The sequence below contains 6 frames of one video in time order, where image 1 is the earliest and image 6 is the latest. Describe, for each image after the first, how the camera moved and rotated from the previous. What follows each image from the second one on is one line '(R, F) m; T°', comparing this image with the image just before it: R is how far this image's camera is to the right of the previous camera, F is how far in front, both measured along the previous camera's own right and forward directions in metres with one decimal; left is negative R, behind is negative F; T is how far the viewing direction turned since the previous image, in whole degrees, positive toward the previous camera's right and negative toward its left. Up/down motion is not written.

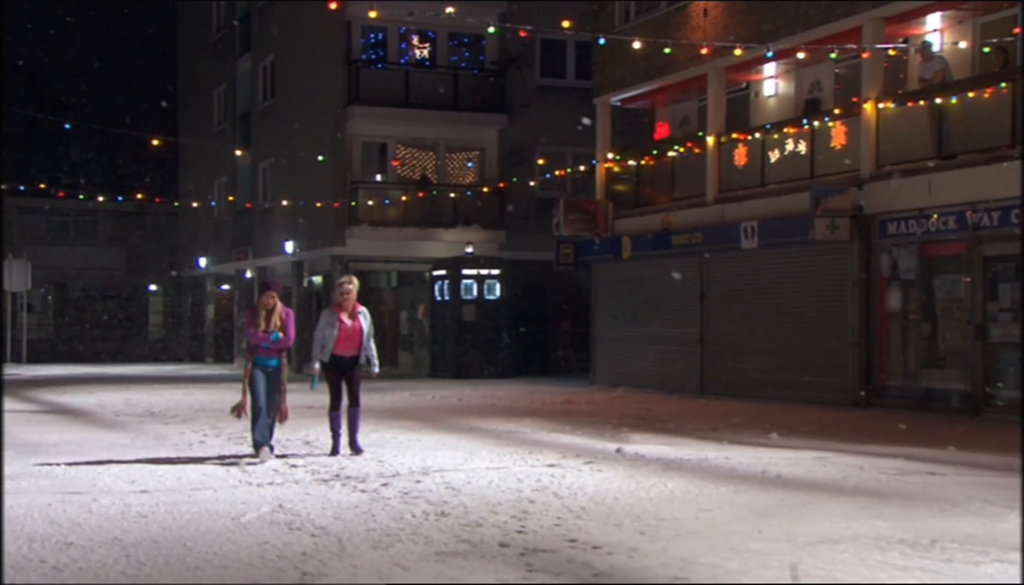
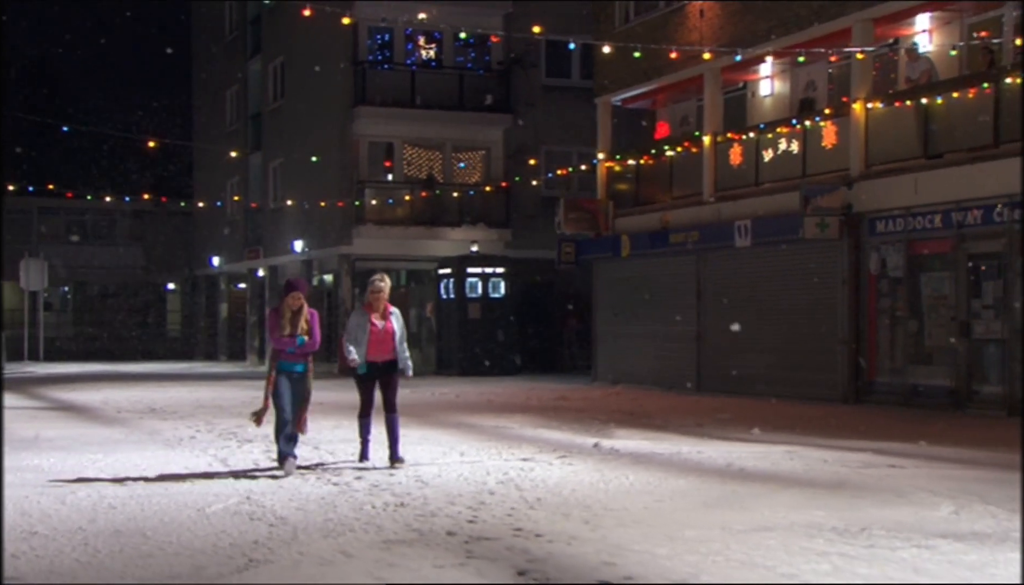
(+0.4, -0.3) m; -1°
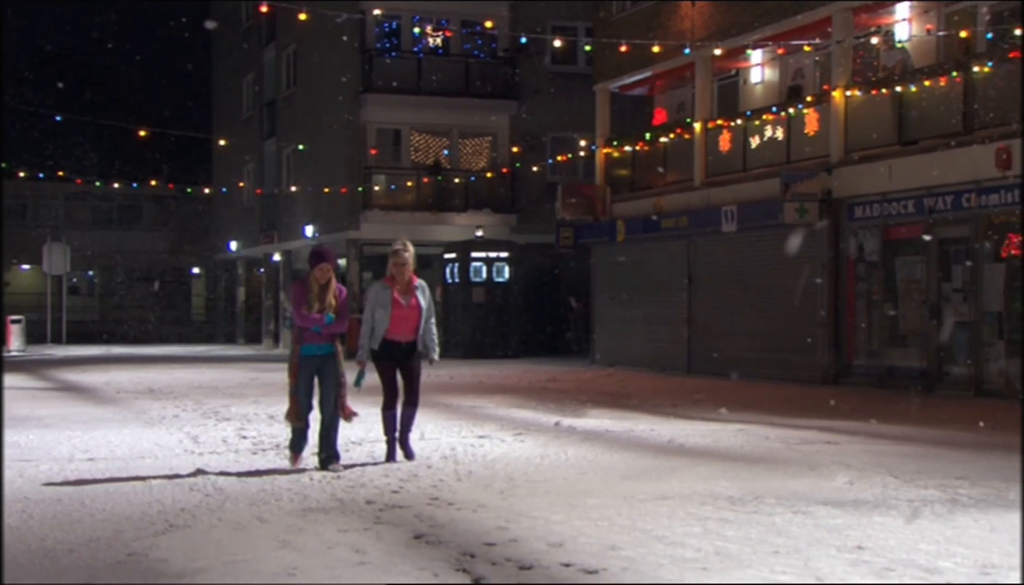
(+0.7, -0.5) m; -1°
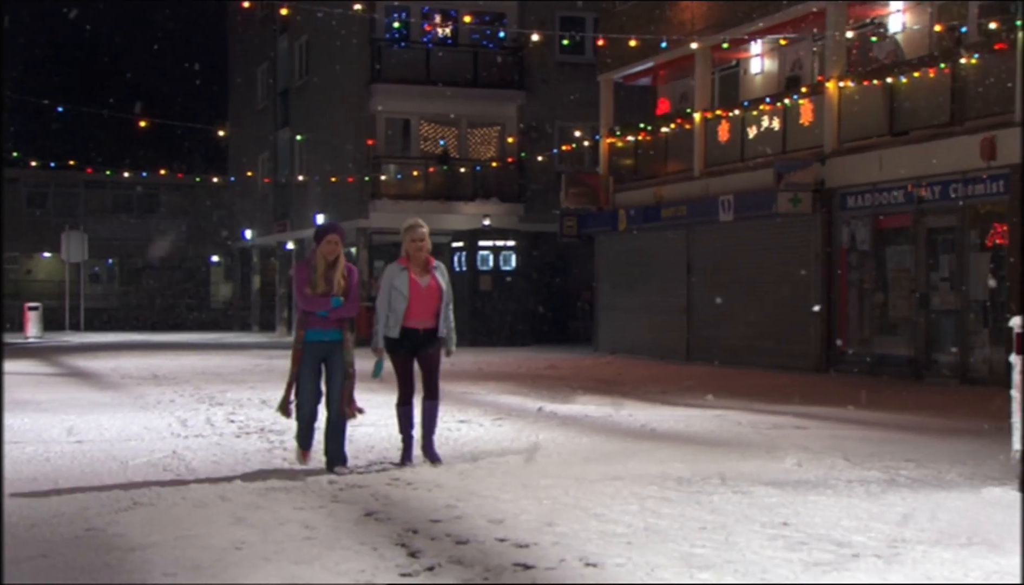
(+0.4, -0.3) m; -1°
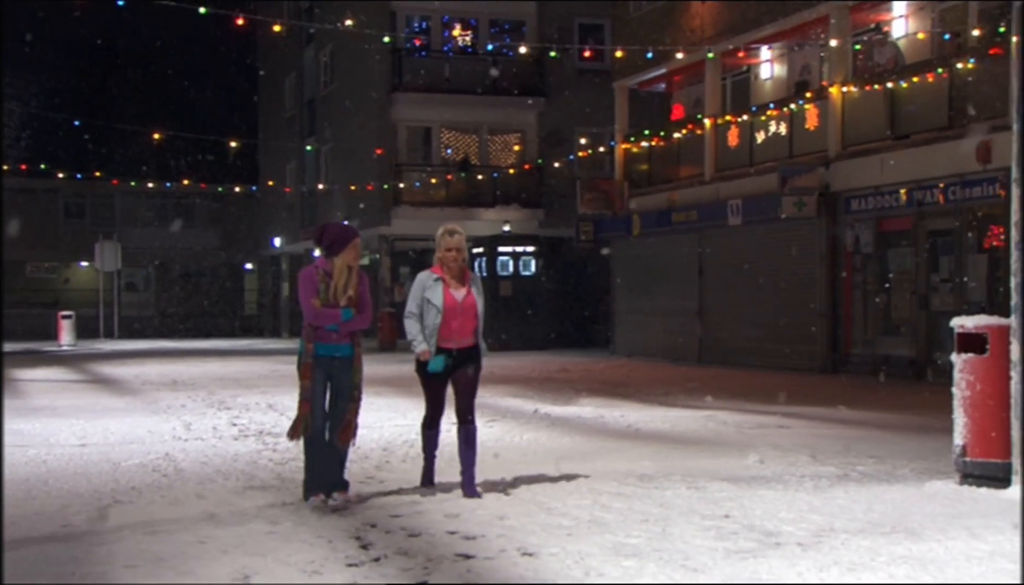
(+0.4, -0.4) m; -2°
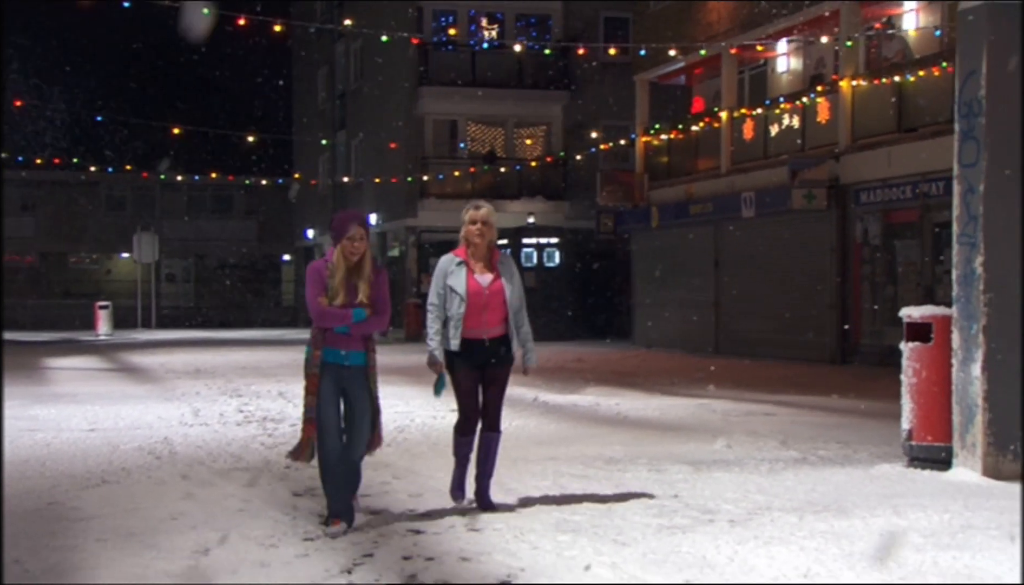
(+0.4, -0.4) m; -2°
